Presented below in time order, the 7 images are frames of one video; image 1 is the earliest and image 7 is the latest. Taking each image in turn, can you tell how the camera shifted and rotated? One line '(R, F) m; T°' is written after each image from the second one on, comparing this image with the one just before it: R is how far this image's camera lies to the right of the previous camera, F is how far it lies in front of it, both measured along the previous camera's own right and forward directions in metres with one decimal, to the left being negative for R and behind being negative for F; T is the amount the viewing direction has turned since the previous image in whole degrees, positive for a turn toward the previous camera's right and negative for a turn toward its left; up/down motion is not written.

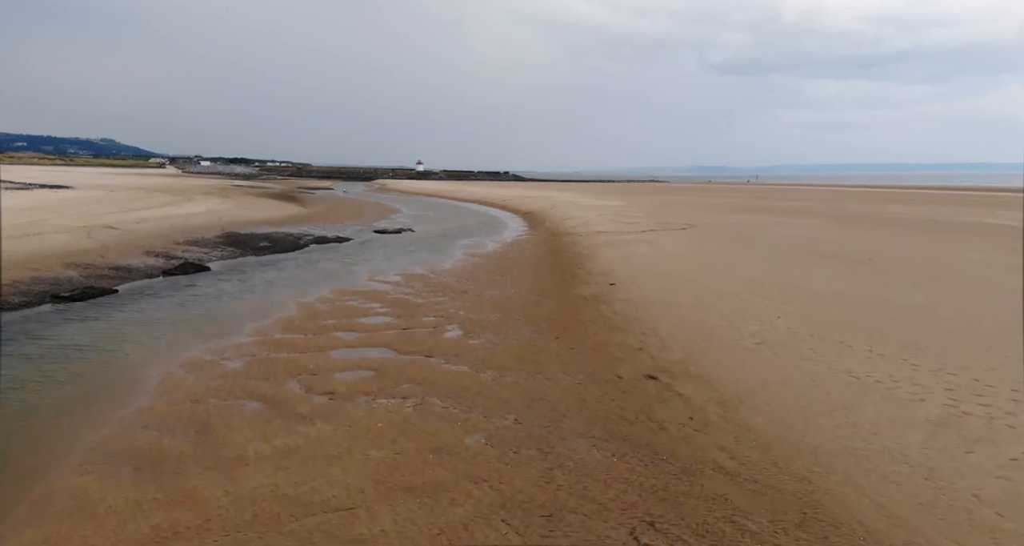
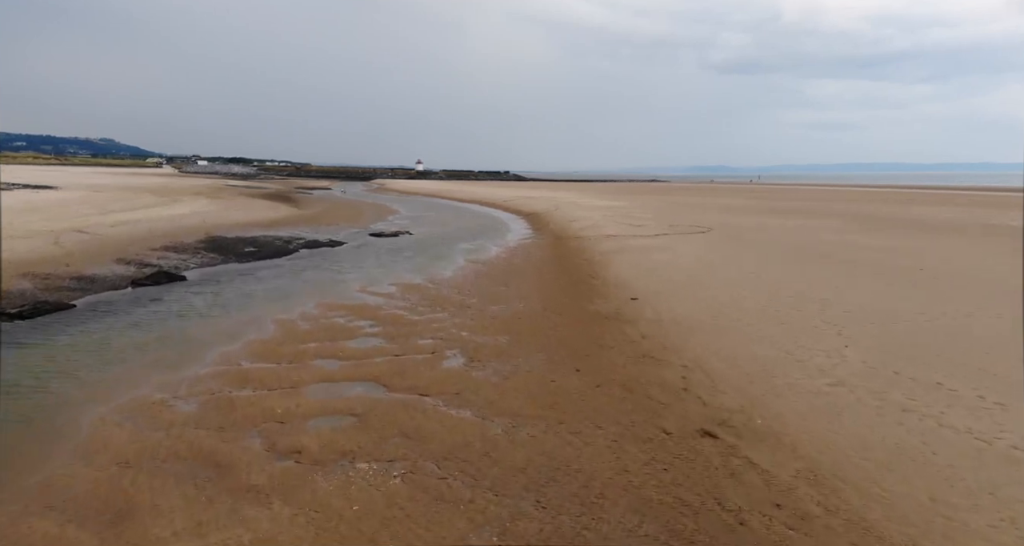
(-0.1, +1.4) m; 0°
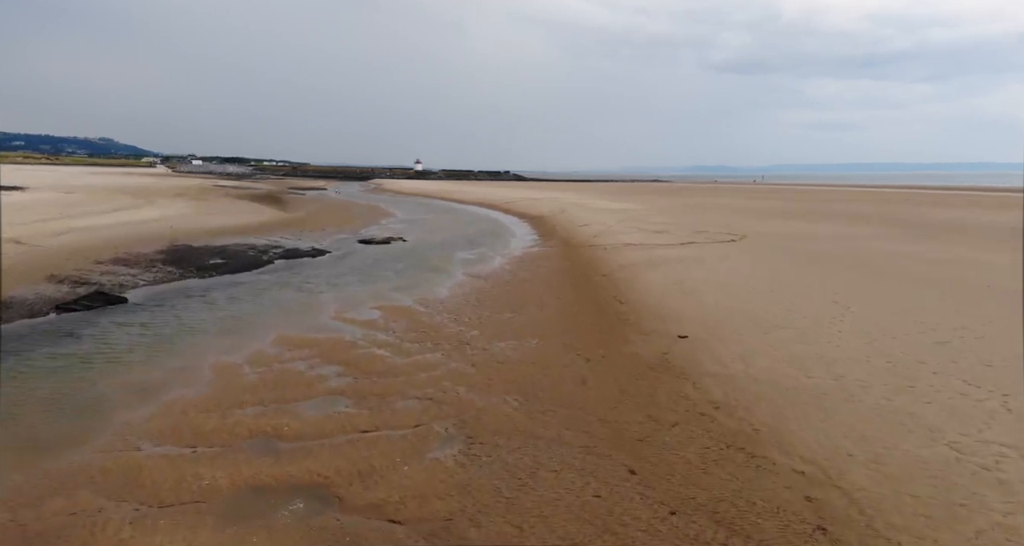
(-0.1, +2.4) m; 0°
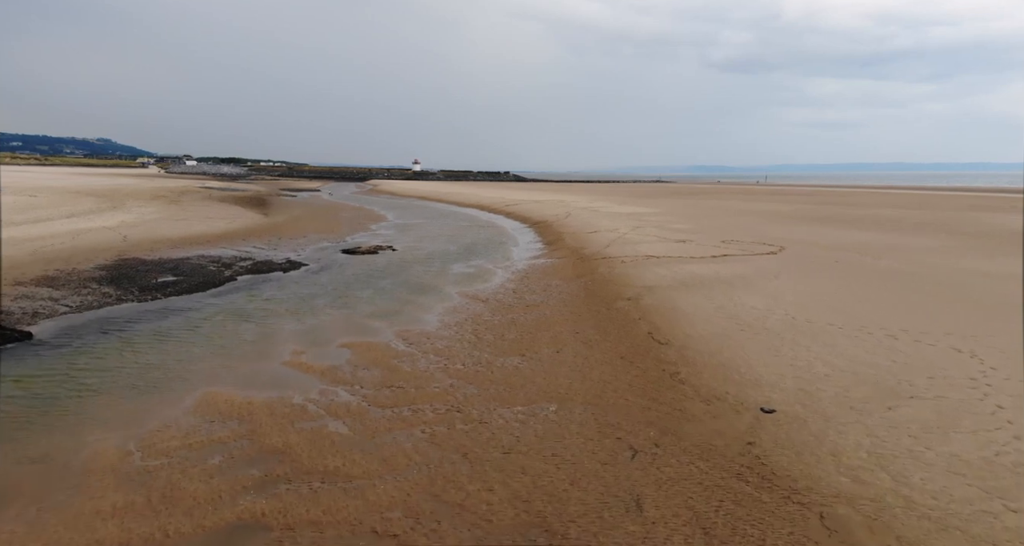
(-0.1, +2.4) m; 0°
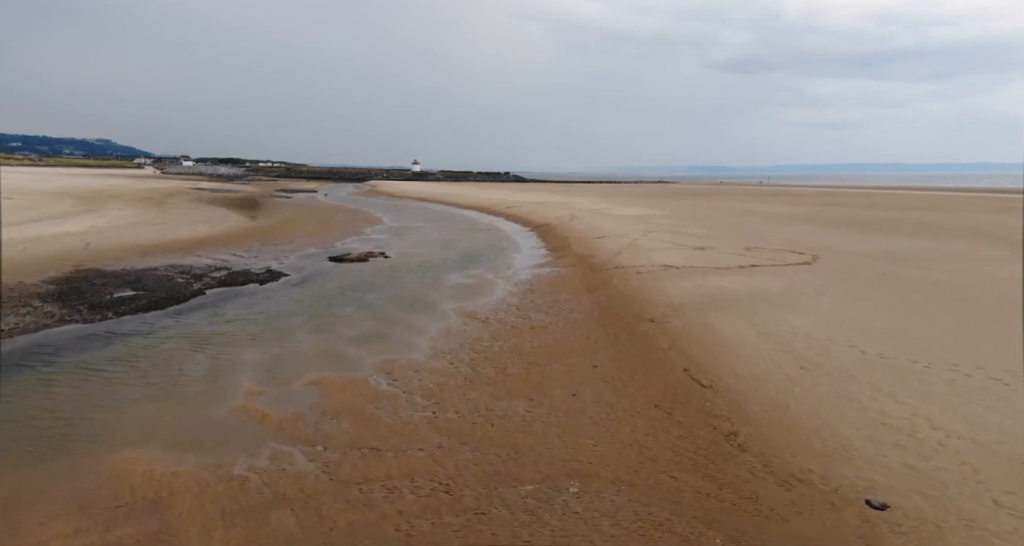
(-0.1, +1.6) m; 0°
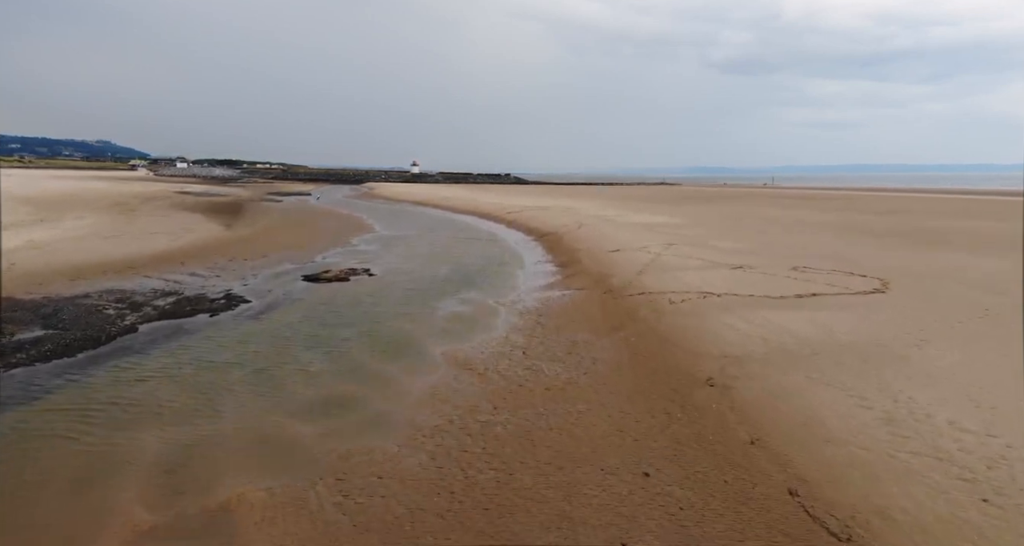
(-0.1, +2.4) m; 0°
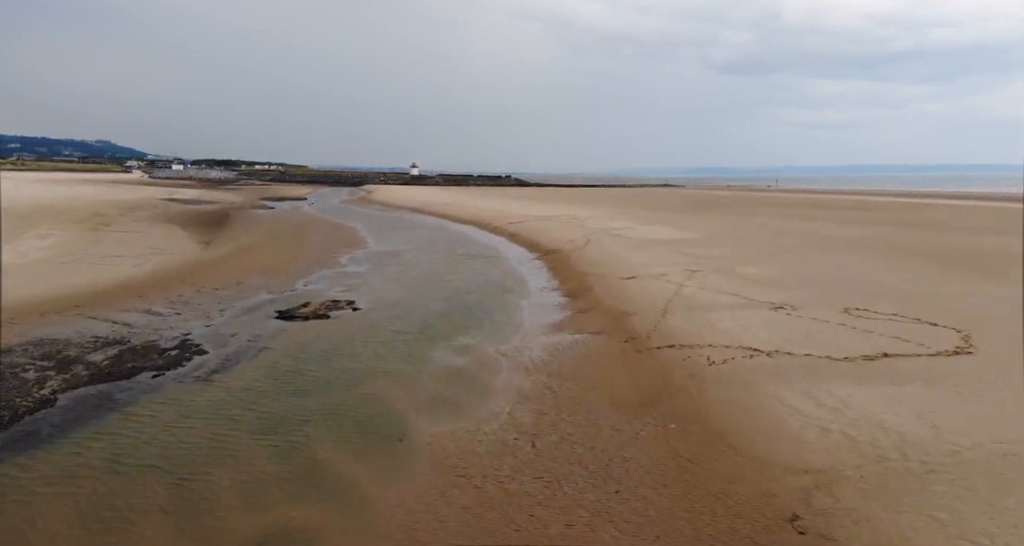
(-0.1, +2.0) m; 0°
